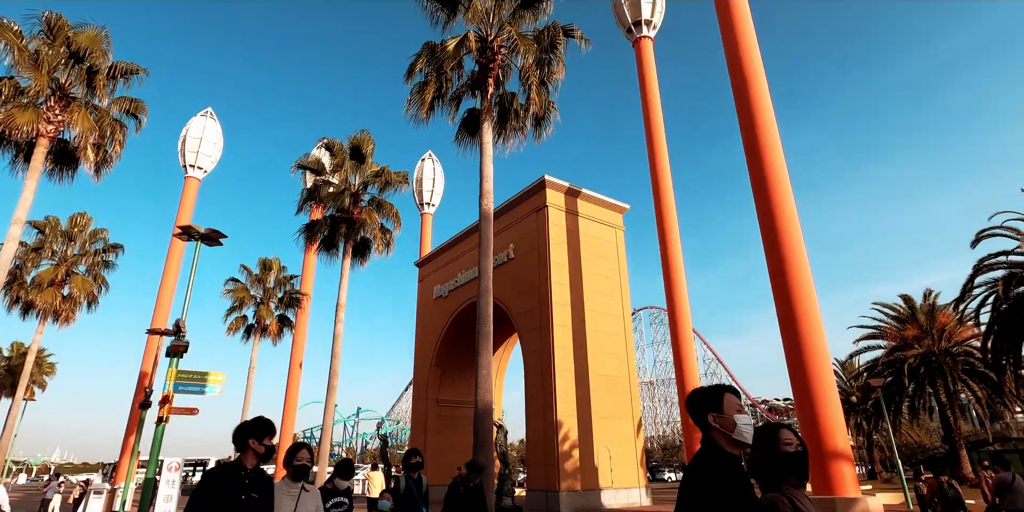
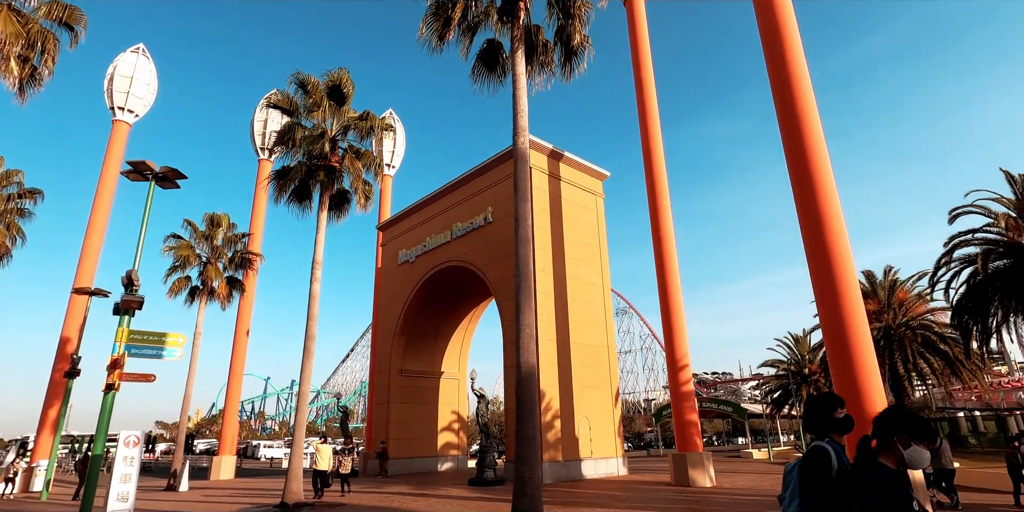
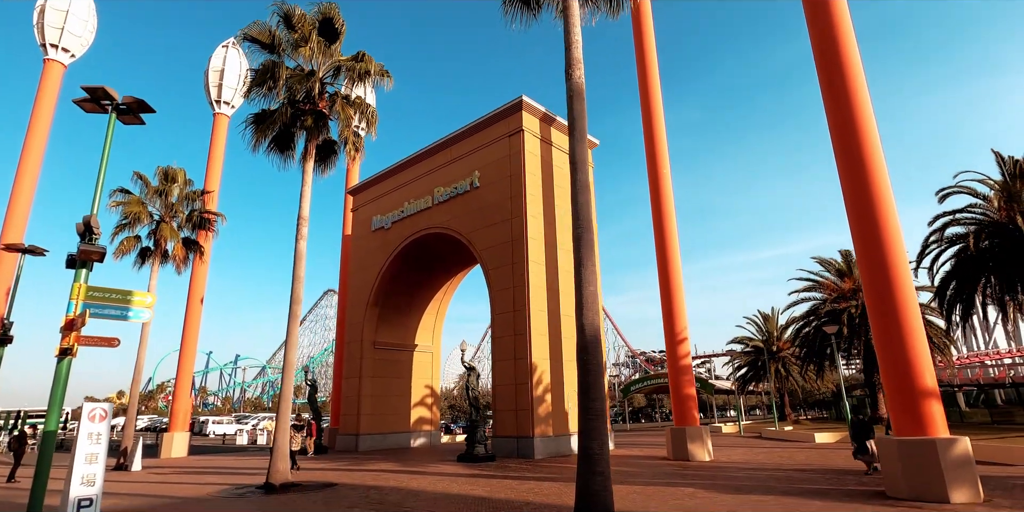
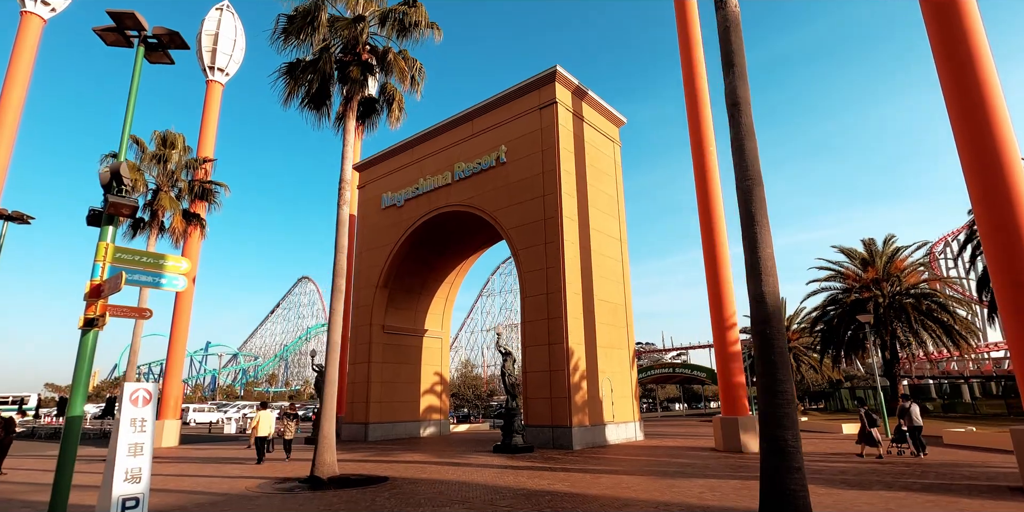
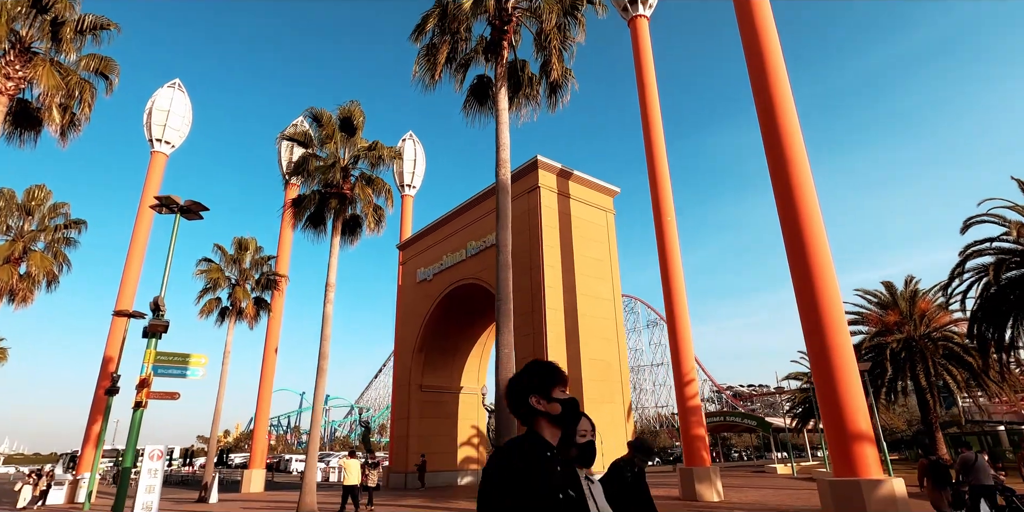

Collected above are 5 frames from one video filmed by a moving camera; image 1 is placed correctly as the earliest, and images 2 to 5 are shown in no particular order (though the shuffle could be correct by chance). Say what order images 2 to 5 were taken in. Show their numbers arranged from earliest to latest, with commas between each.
5, 2, 3, 4
